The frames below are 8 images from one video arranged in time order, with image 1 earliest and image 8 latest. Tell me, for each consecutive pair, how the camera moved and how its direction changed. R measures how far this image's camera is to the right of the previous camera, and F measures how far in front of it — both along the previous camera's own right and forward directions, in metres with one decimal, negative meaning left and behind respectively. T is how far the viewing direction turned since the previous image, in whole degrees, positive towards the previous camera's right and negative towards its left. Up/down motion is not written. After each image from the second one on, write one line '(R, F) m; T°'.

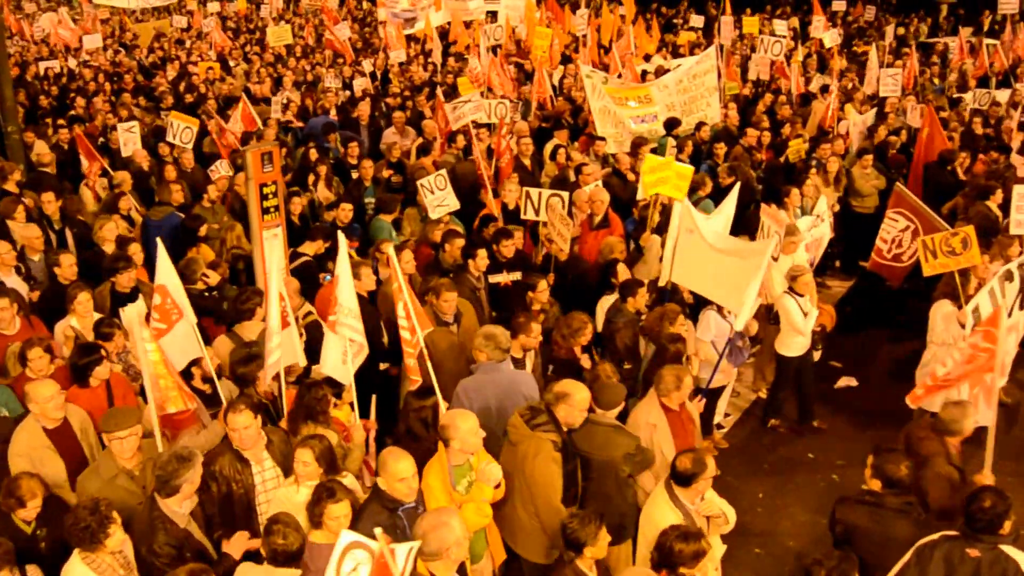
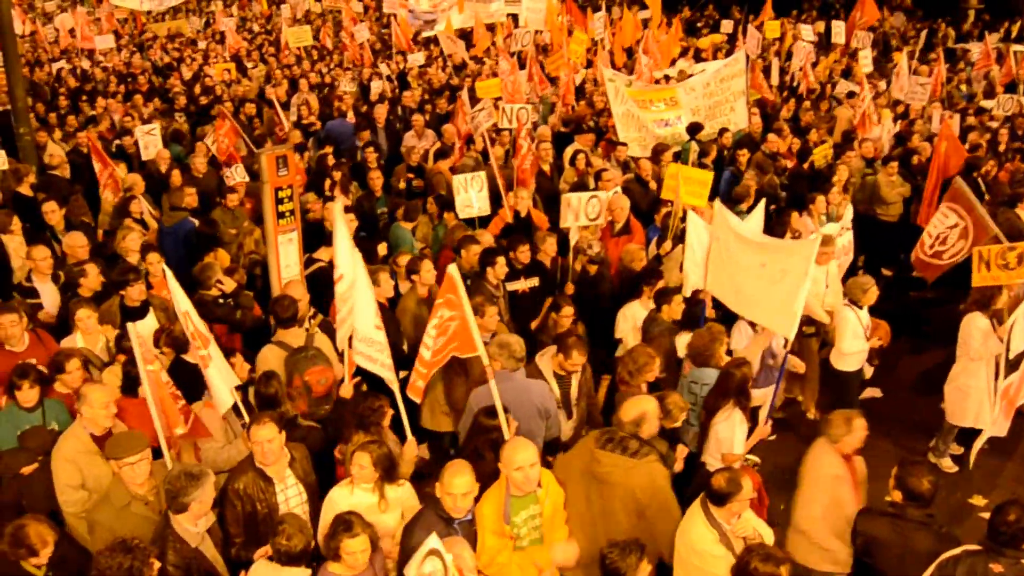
(-0.4, +0.3) m; 0°
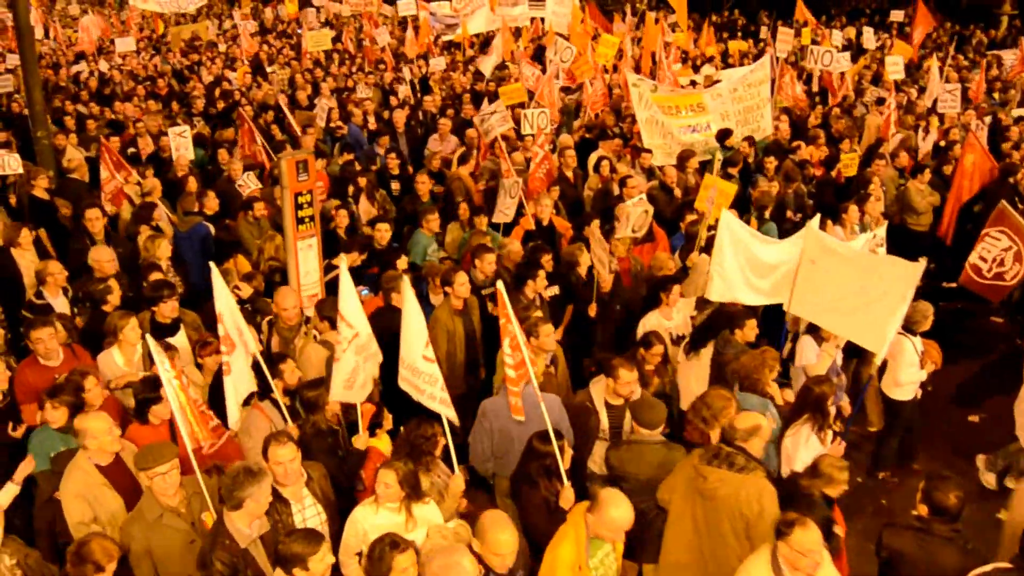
(-0.4, +0.3) m; 0°
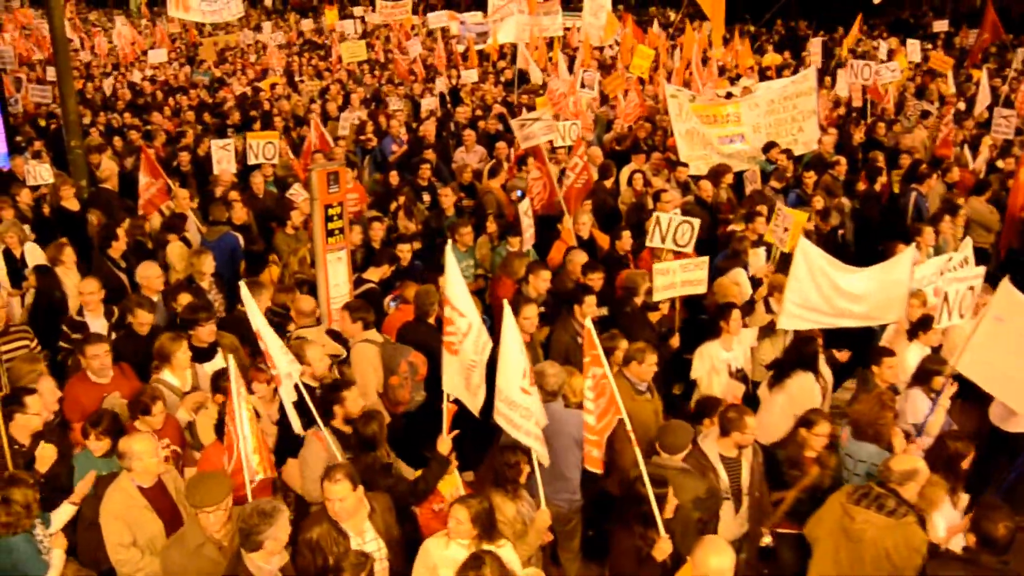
(-0.4, +0.3) m; -1°
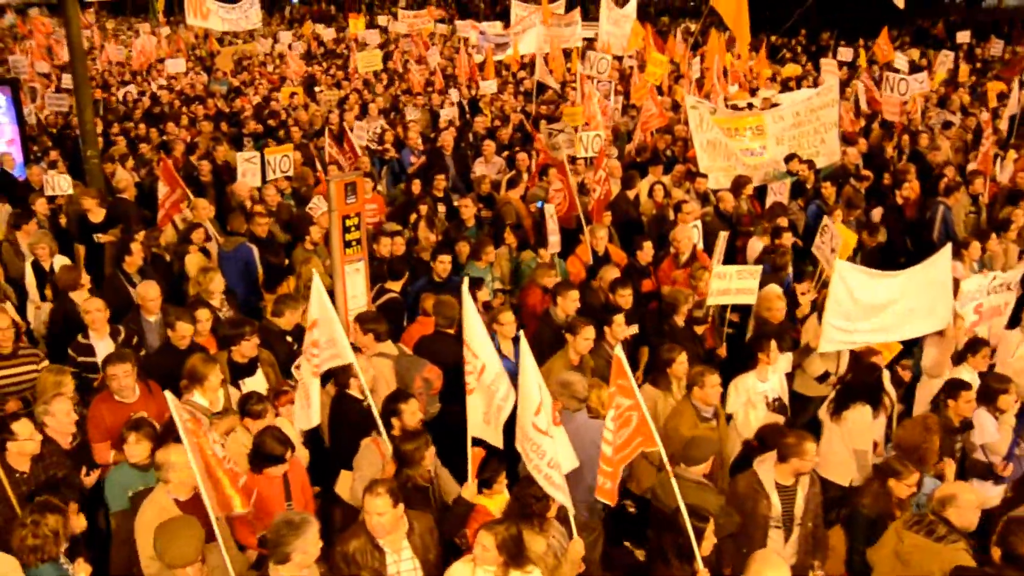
(-0.4, +0.1) m; 0°
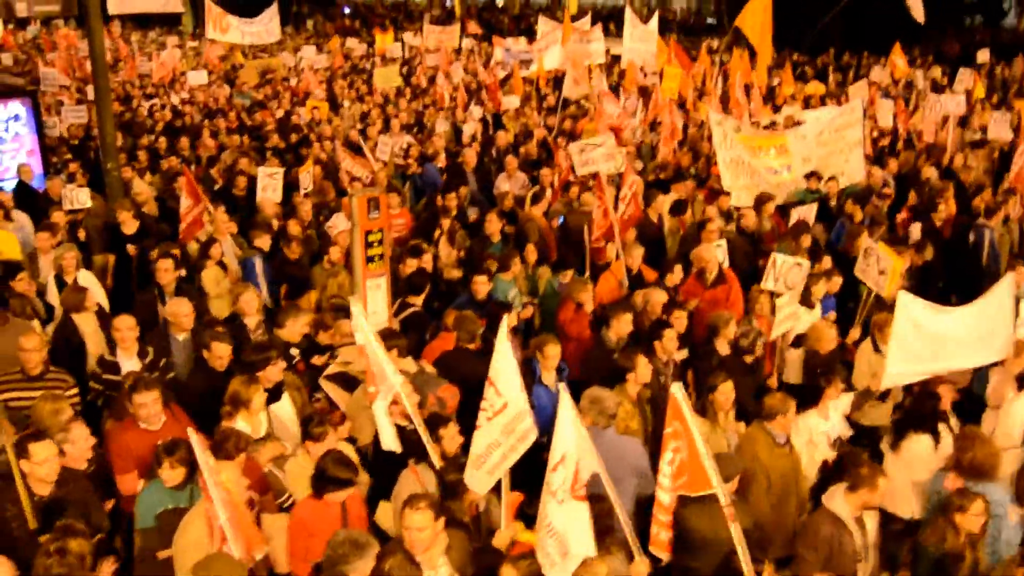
(-0.5, +0.2) m; 0°
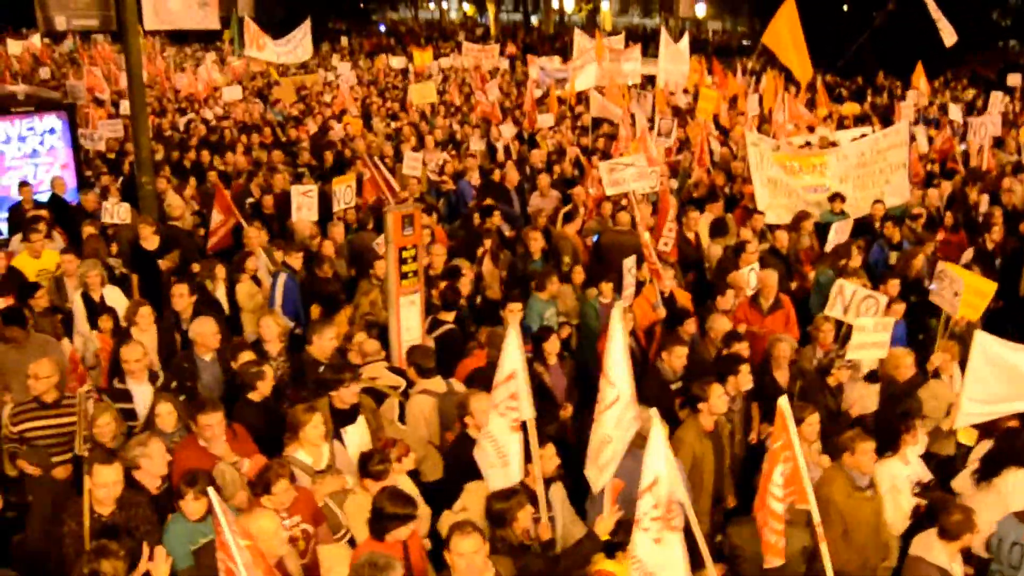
(-0.7, +0.2) m; 0°
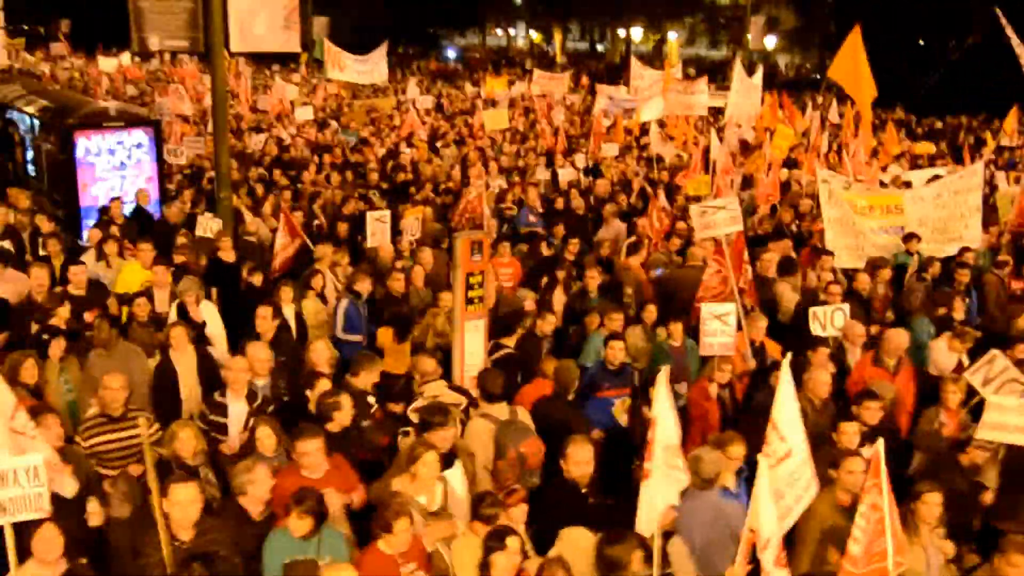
(-0.8, 0.0) m; -2°
